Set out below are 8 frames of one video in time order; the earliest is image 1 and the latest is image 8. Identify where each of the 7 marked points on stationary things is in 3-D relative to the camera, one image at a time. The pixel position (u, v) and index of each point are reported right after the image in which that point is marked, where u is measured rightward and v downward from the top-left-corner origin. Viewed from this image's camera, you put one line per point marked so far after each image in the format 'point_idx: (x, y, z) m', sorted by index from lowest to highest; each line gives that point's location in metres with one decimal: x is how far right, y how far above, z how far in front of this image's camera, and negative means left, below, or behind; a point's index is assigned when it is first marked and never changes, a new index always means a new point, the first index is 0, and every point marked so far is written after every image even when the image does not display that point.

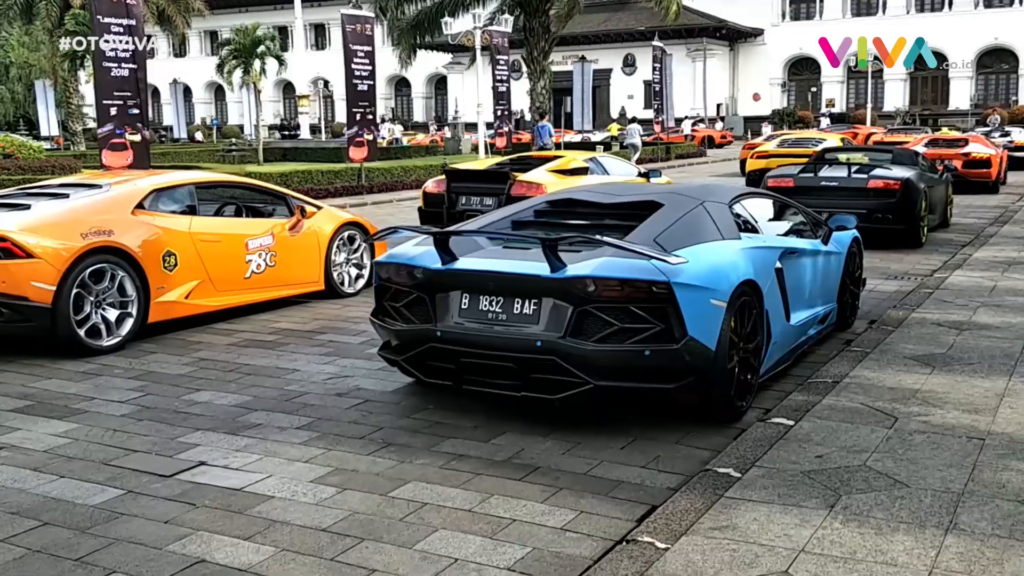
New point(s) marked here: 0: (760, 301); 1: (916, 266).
0: (+1.4, -0.1, +6.0) m
1: (+4.3, +0.2, +11.5) m
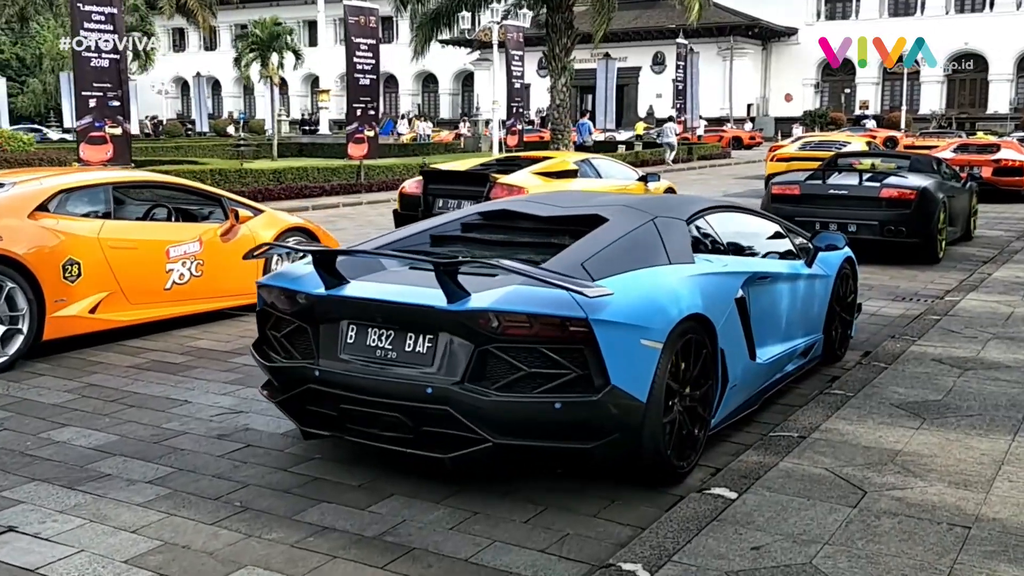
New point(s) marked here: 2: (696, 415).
0: (+0.9, -0.2, +5.0) m
1: (+4.1, 0.0, +10.5) m
2: (+0.8, -0.6, +4.9) m
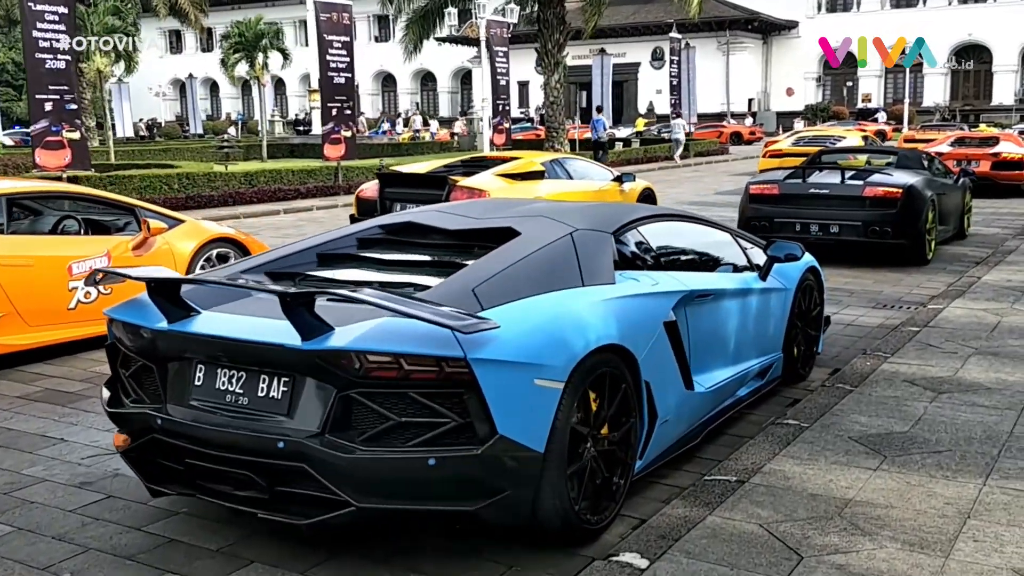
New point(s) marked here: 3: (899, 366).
0: (+0.5, -0.3, +4.3) m
1: (+3.6, 0.0, +9.8) m
2: (+0.4, -0.7, +4.2) m
3: (+2.3, -0.5, +6.4) m
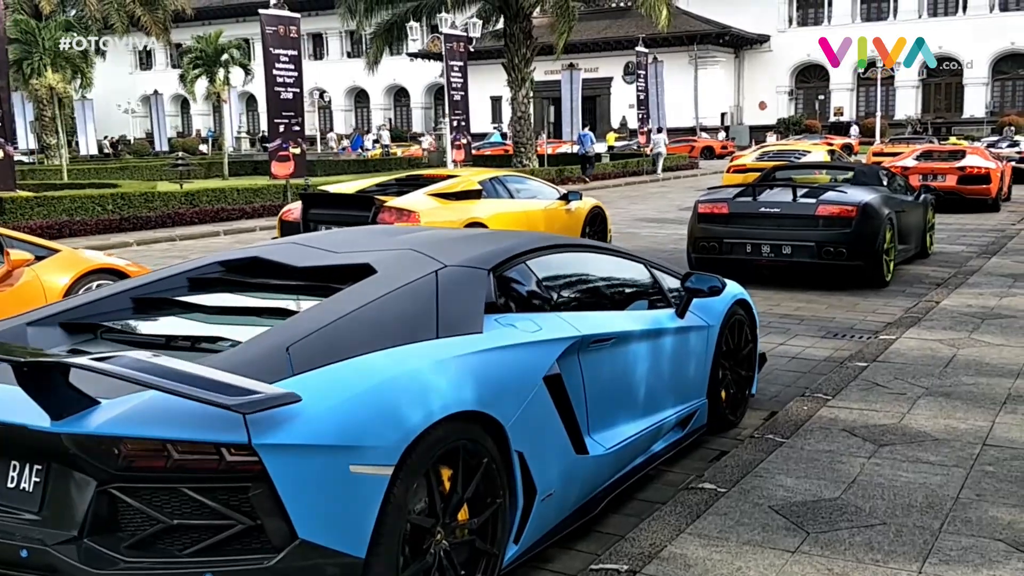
0: (0.0, -0.5, +3.6) m
1: (+3.0, -0.3, +9.1) m
2: (-0.1, -0.9, +3.5) m
3: (+1.7, -0.7, +5.7) m
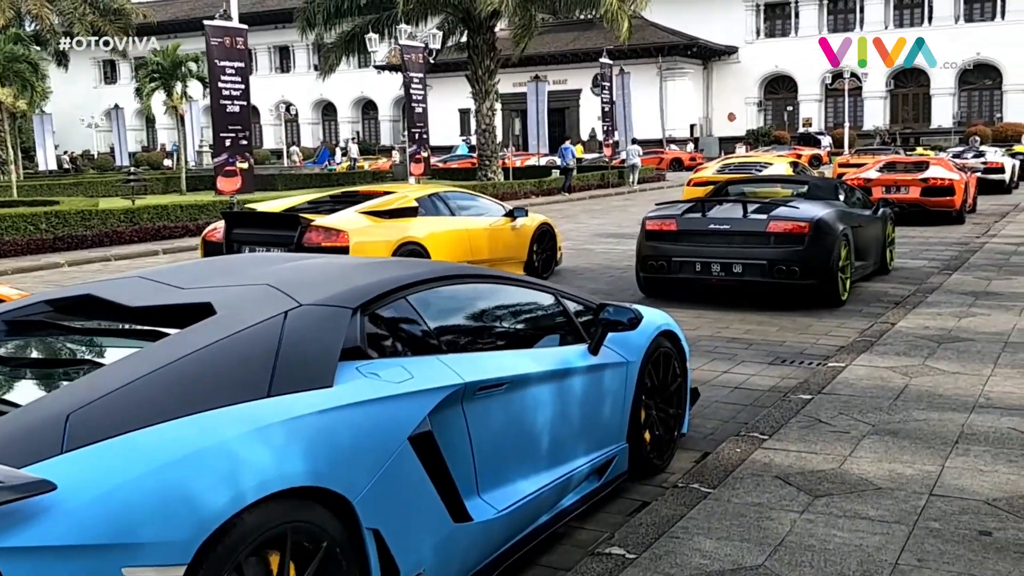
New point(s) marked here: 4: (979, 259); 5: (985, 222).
0: (-0.5, -0.6, +3.0) m
1: (+2.5, -0.4, +8.6) m
2: (-0.5, -1.0, +2.9) m
3: (+1.3, -0.8, +5.2) m
4: (+5.8, +0.4, +13.4) m
5: (+8.5, +1.2, +19.4) m
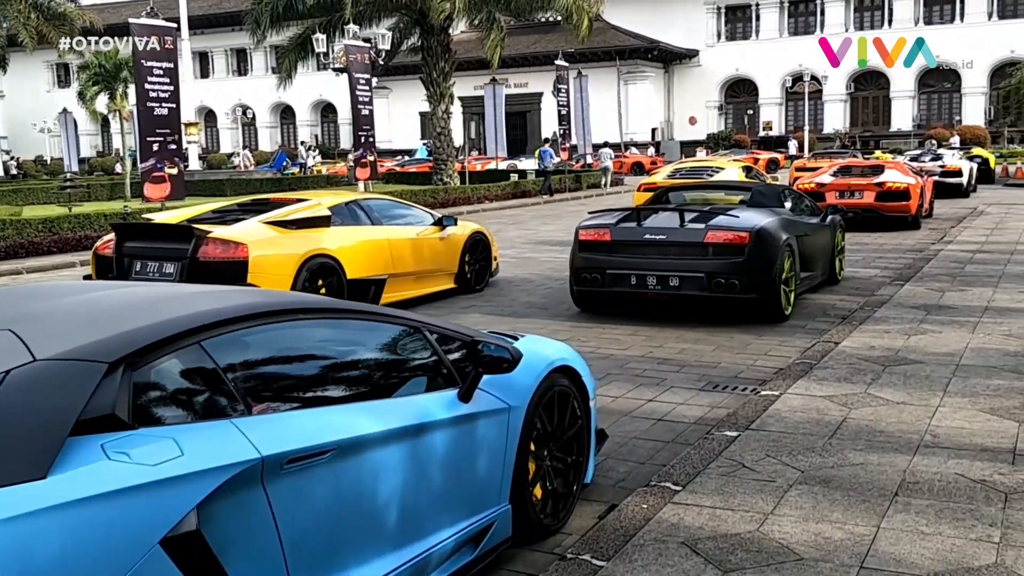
0: (-0.9, -0.8, +2.2) m
1: (+1.8, -0.6, +7.9) m
2: (-1.0, -1.1, +2.1) m
3: (+0.7, -0.9, +4.4) m
4: (+5.0, +0.2, +12.8) m
5: (+7.5, +1.1, +18.9) m
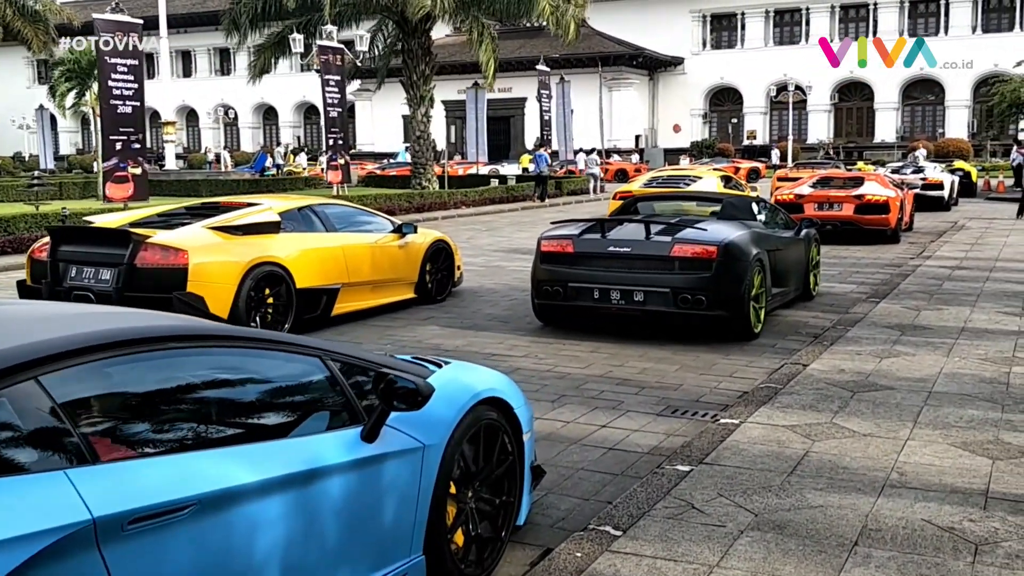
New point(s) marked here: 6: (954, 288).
0: (-1.2, -0.8, +1.8) m
1: (+1.5, -0.7, +7.5) m
2: (-1.3, -1.2, +1.7) m
3: (+0.4, -1.0, +4.0) m
4: (+4.6, 0.0, +12.4) m
5: (+7.0, +0.8, +18.6) m
6: (+4.9, 0.0, +11.9) m
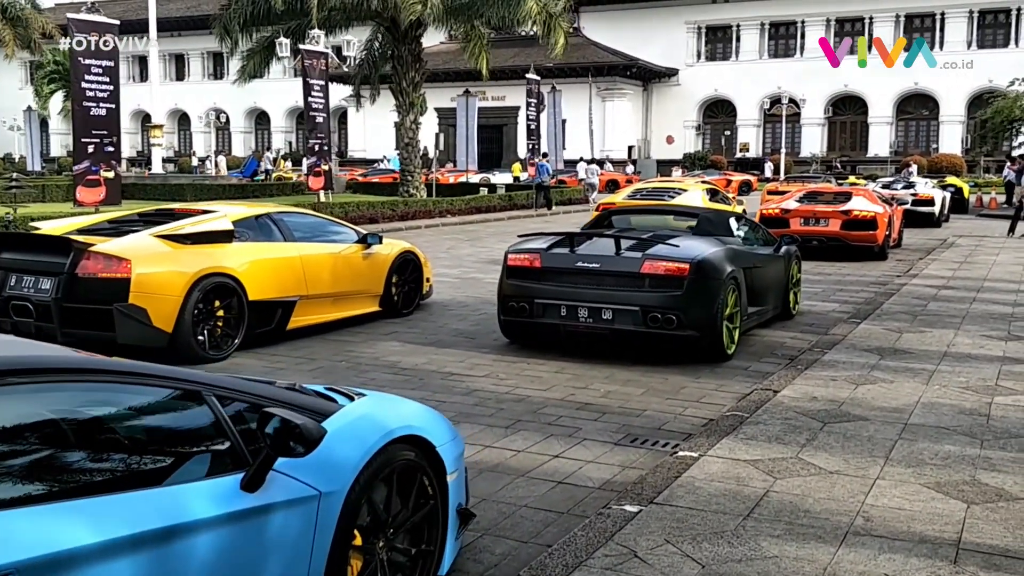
0: (-1.5, -0.9, +1.4) m
1: (+1.1, -0.8, +7.1) m
2: (-1.6, -1.2, +1.3) m
3: (+0.1, -1.1, +3.6) m
4: (+4.3, -0.2, +12.0) m
5: (+6.7, +0.5, +18.2) m
6: (+4.6, -0.2, +11.5) m
